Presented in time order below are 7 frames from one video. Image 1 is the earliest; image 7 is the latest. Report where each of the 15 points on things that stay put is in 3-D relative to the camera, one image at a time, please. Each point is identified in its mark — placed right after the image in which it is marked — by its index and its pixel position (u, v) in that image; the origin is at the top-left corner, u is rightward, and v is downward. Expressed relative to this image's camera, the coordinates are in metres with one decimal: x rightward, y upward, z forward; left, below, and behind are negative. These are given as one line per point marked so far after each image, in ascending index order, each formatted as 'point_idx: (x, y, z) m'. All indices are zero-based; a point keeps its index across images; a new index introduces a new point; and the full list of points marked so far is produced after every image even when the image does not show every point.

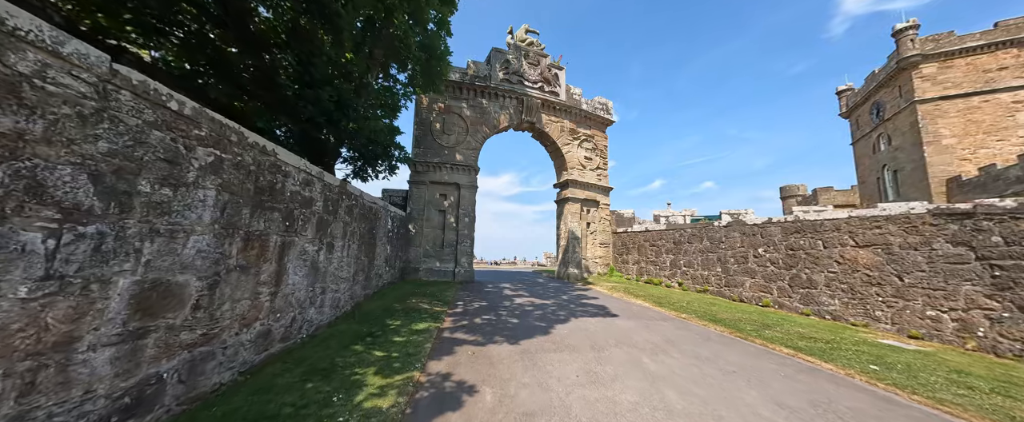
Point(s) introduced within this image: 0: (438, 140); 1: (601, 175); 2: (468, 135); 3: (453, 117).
0: (-2.8, +2.7, +11.9) m
1: (+4.1, +1.6, +14.6) m
2: (-1.7, +2.9, +12.2) m
3: (-2.3, +3.6, +12.1) m
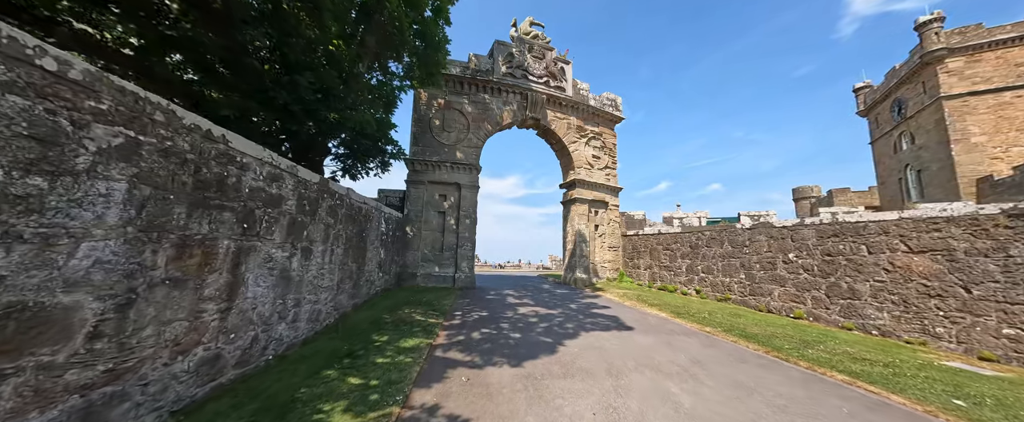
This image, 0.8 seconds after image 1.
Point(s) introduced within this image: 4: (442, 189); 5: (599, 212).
0: (-2.7, +2.6, +11.3) m
1: (+4.3, +1.6, +13.9) m
2: (-1.6, +2.9, +11.6) m
3: (-2.2, +3.6, +11.5) m
4: (-2.5, +0.8, +11.2) m
5: (+3.7, -0.1, +13.4) m
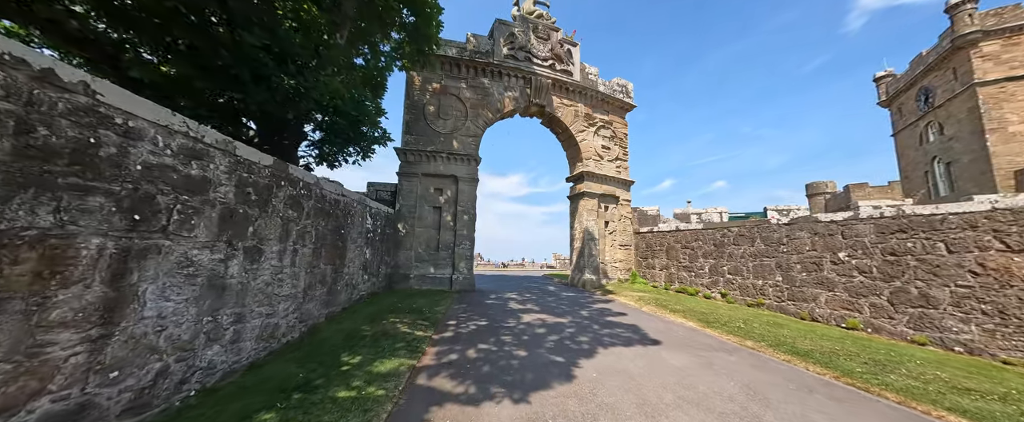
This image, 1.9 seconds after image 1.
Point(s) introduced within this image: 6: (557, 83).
0: (-2.6, +2.8, +10.3) m
1: (+4.4, +1.8, +12.8) m
2: (-1.5, +3.0, +10.6) m
3: (-2.1, +3.7, +10.5) m
4: (-2.4, +0.9, +10.2) m
5: (+3.8, +0.1, +12.3) m
6: (+1.7, +4.7, +11.6) m
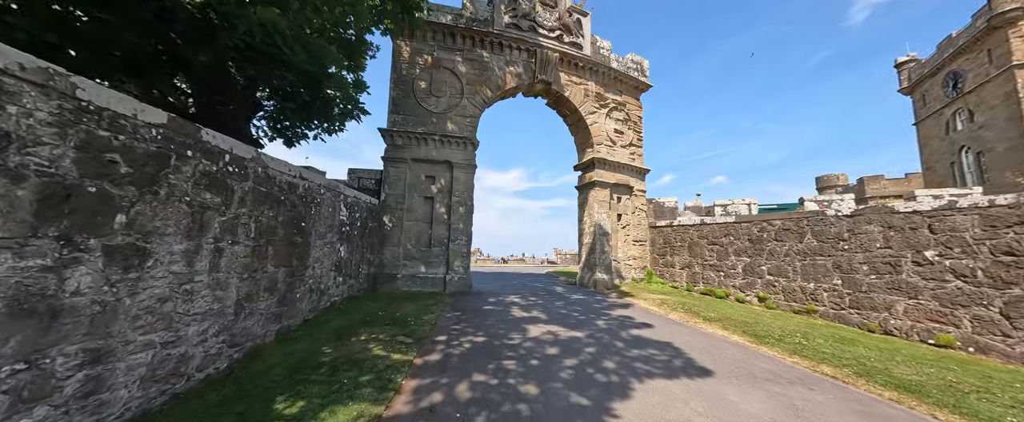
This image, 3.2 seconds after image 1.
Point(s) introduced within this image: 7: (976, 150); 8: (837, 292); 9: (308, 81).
0: (-2.5, +3.0, +8.9) m
1: (+4.4, +2.1, +11.5) m
2: (-1.4, +3.3, +9.2) m
3: (-2.0, +4.0, +9.2) m
4: (-2.3, +1.2, +9.0) m
5: (+3.8, +0.4, +11.0) m
6: (+1.7, +5.0, +10.3) m
7: (+28.4, +3.8, +19.4) m
8: (+6.2, -1.5, +6.0) m
9: (-3.1, +2.0, +4.9) m
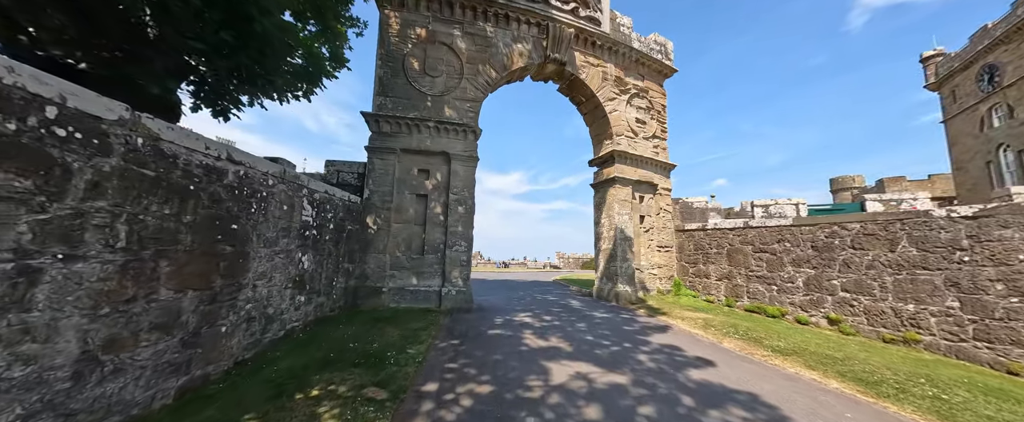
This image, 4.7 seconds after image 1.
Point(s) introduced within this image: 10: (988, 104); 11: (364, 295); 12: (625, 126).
0: (-2.3, +3.0, +7.6) m
1: (+4.7, +2.0, +10.1) m
2: (-1.2, +3.3, +7.8) m
3: (-1.8, +4.0, +7.8) m
4: (-2.1, +1.2, +7.6) m
5: (+4.0, +0.4, +9.6) m
6: (+1.9, +4.9, +8.9) m
7: (+28.6, +3.6, +17.9) m
8: (+6.4, -1.5, +4.6) m
9: (-2.9, +2.0, +3.5) m
10: (+29.3, +6.6, +19.5) m
11: (-3.1, -1.8, +6.7) m
12: (+3.4, +2.5, +9.4) m
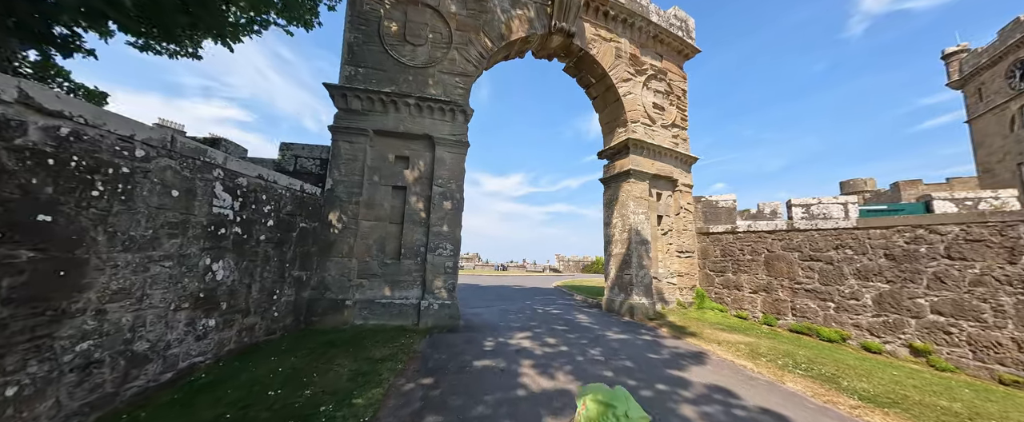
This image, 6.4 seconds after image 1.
0: (-2.3, +3.1, +6.3) m
1: (+4.6, +2.0, +8.8) m
2: (-1.2, +3.4, +6.6) m
3: (-1.8, +4.1, +6.5) m
4: (-2.2, +1.3, +6.2) m
5: (+4.0, +0.4, +8.3) m
6: (+1.9, +5.0, +7.6) m
7: (+28.5, +3.3, +16.7) m
8: (+6.3, -1.5, +3.2) m
9: (-2.9, +2.2, +2.2) m
10: (+29.2, +6.3, +18.3) m
11: (-3.2, -1.7, +5.4) m
12: (+3.3, +2.6, +8.1) m
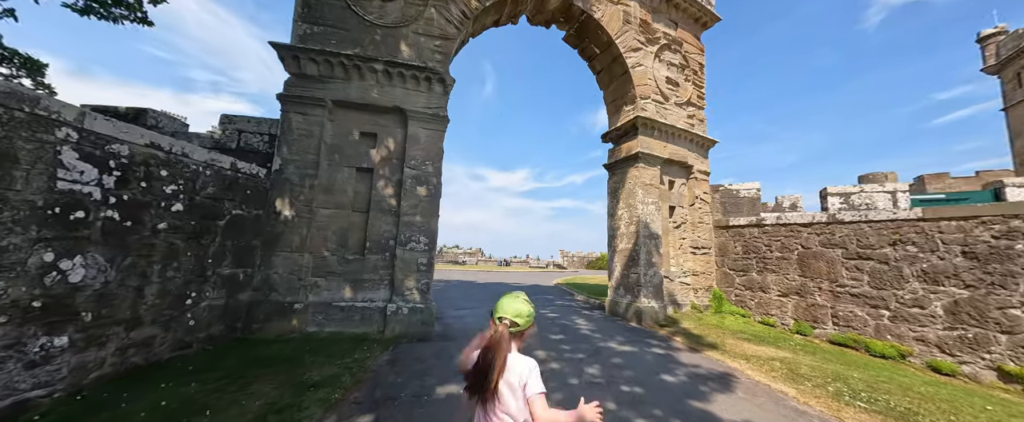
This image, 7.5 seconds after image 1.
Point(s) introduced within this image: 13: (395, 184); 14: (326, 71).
0: (-2.6, +3.3, +5.3) m
1: (+4.4, +2.3, +7.7) m
2: (-1.5, +3.6, +5.5) m
3: (-2.0, +4.3, +5.5) m
4: (-2.4, +1.5, +5.3) m
5: (+3.8, +0.6, +7.3) m
6: (+1.7, +5.2, +6.5) m
7: (+28.5, +3.6, +15.2) m
8: (+6.0, -1.4, +2.2) m
9: (-3.2, +2.3, +1.2) m
10: (+29.2, +6.6, +16.7) m
11: (-3.5, -1.4, +4.5) m
12: (+3.1, +2.8, +7.1) m
13: (-1.9, +0.5, +5.2) m
14: (-3.0, +2.2, +5.1) m
